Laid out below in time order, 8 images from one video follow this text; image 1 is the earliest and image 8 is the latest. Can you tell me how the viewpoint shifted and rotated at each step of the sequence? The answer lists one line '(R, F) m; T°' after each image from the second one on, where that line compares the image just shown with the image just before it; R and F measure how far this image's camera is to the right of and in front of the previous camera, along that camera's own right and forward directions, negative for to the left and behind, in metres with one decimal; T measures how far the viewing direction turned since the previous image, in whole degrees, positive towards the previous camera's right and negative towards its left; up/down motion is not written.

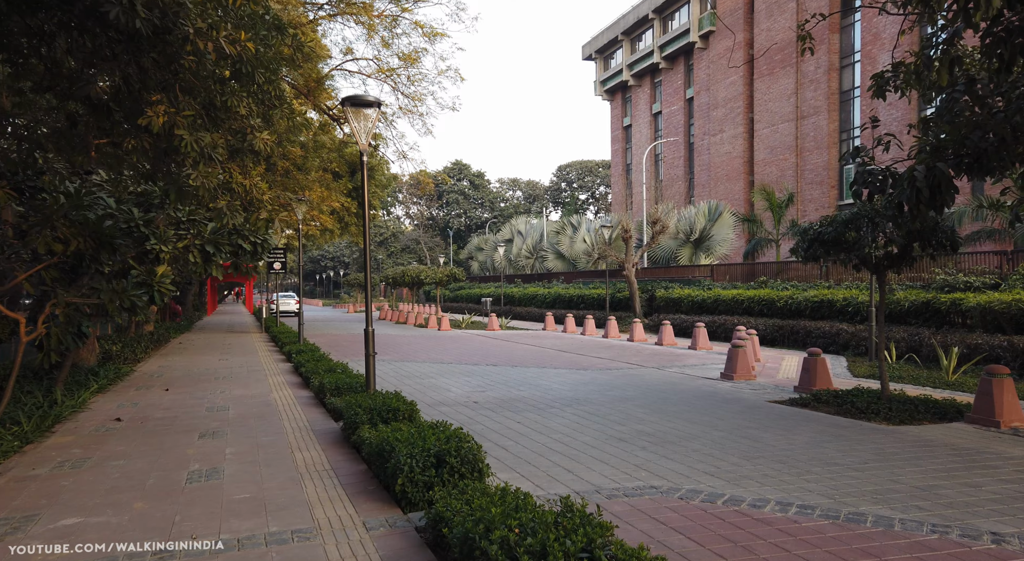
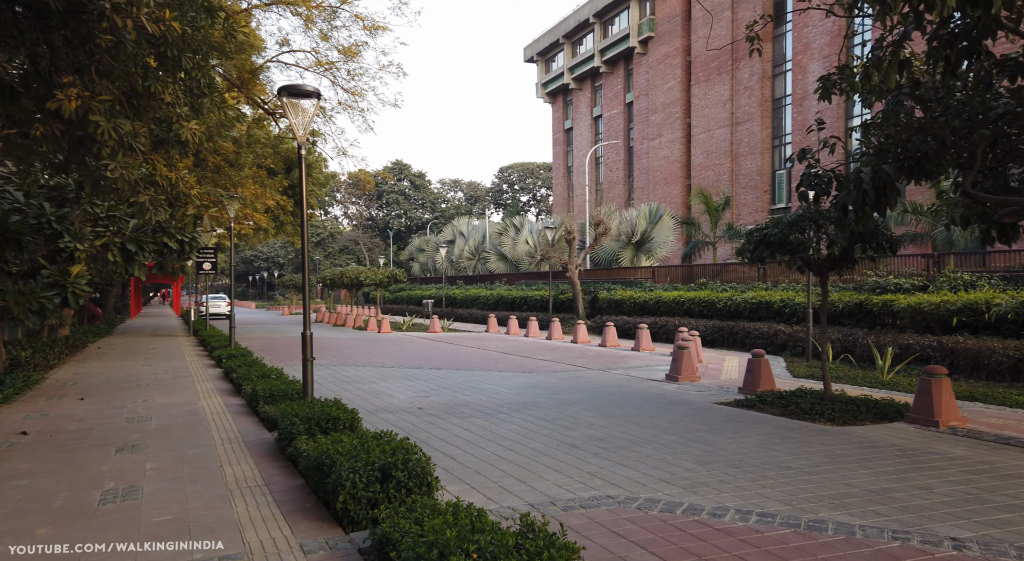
(-0.1, +0.3) m; +4°
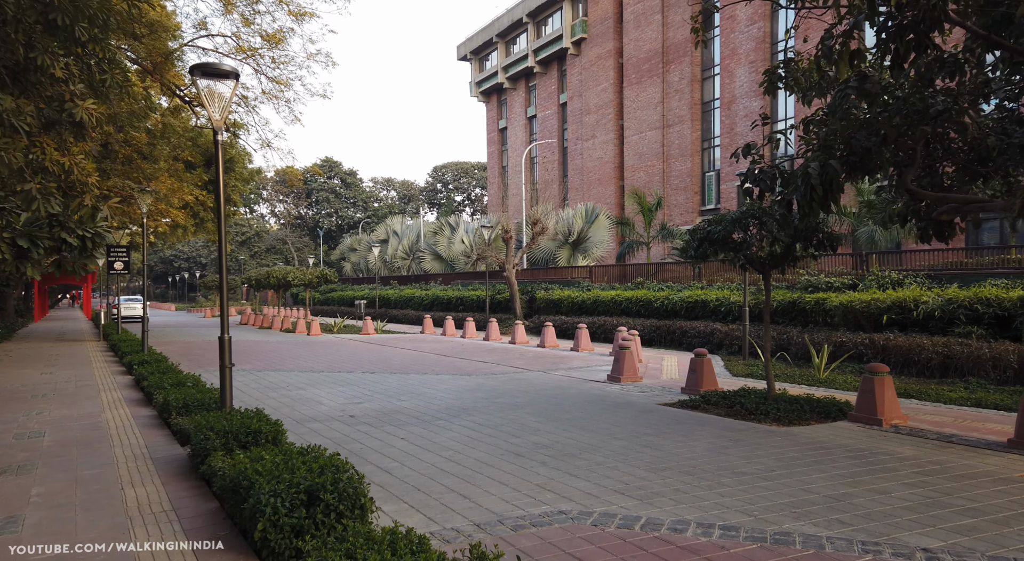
(0.0, +0.4) m; +5°
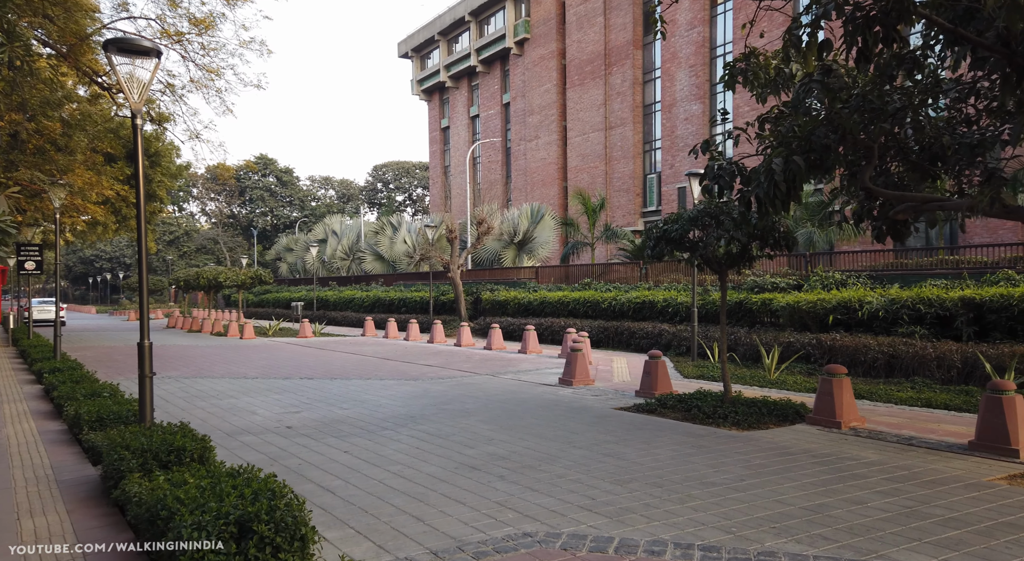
(-0.1, +0.4) m; +4°
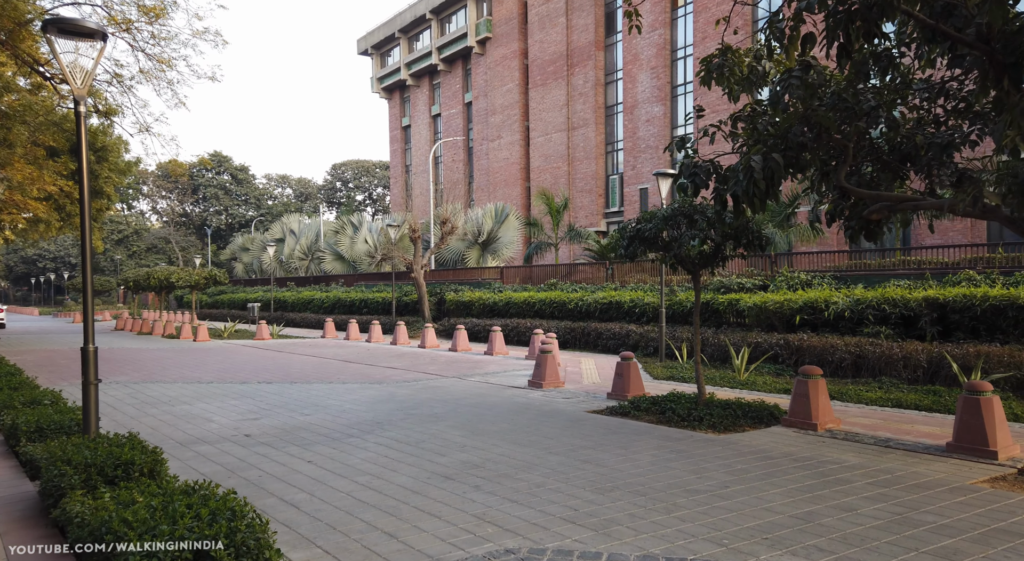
(-0.1, +0.3) m; +3°
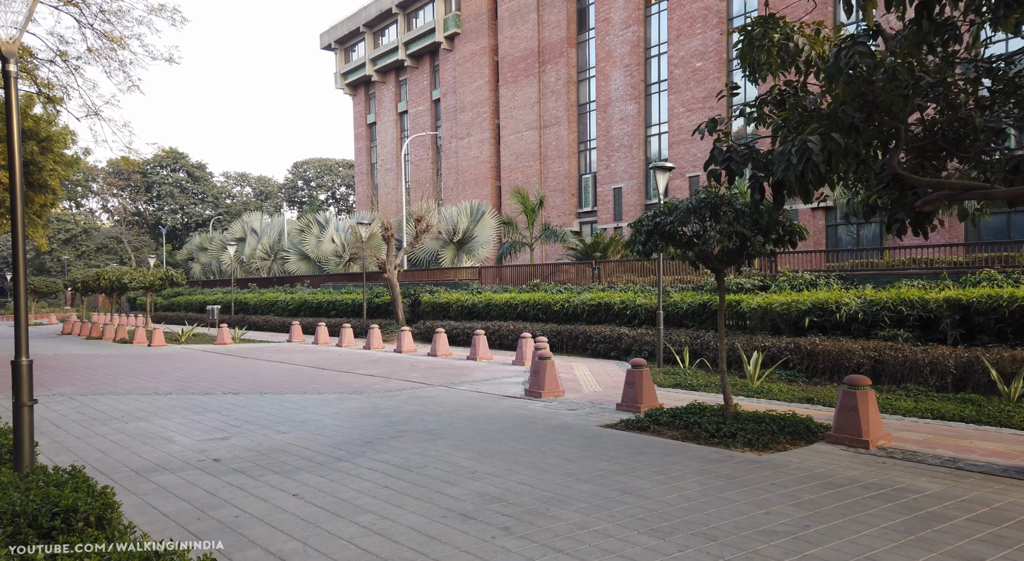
(-0.4, +1.1) m; +3°
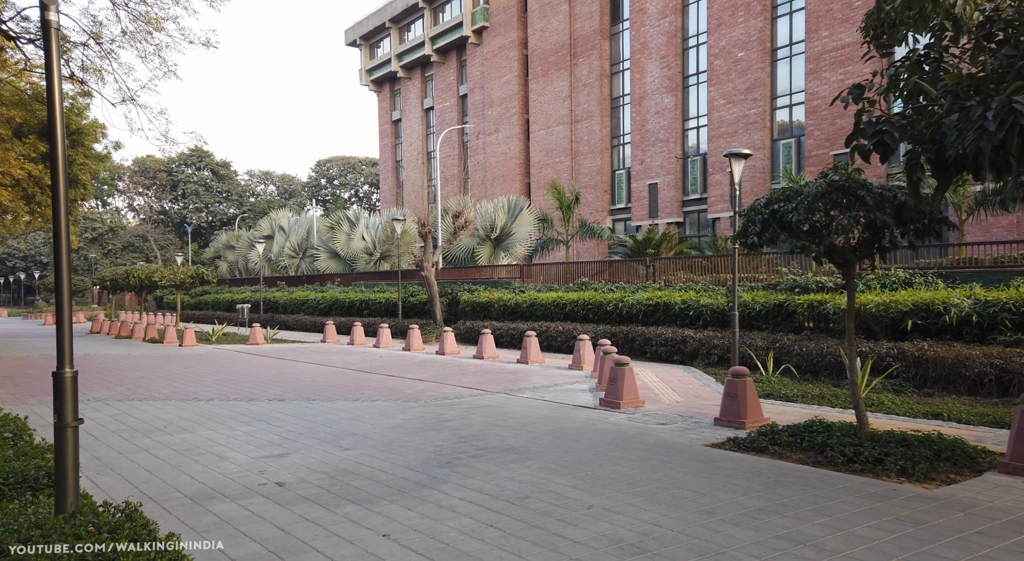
(-0.7, +1.1) m; -1°
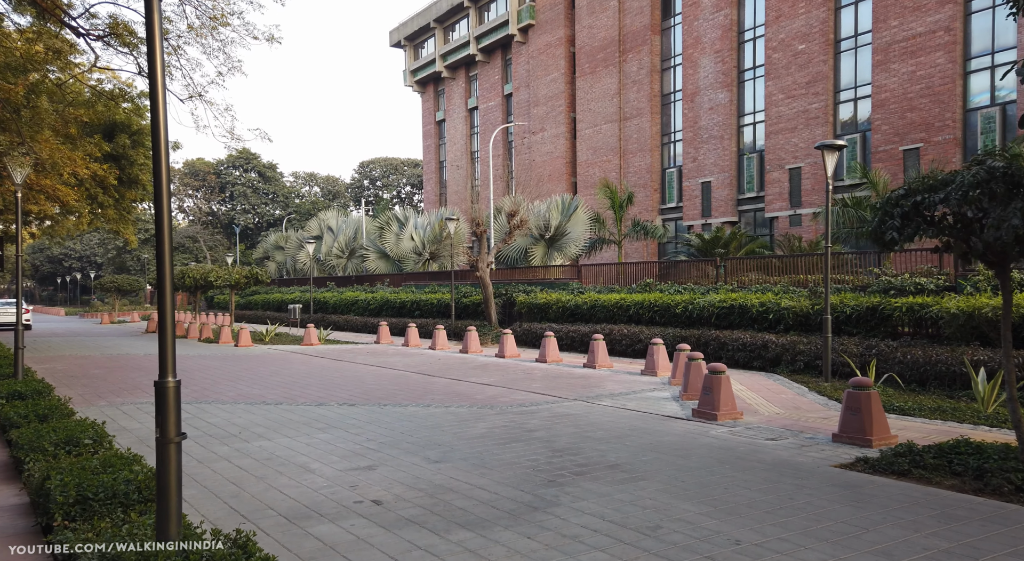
(-0.6, +0.7) m; -3°
